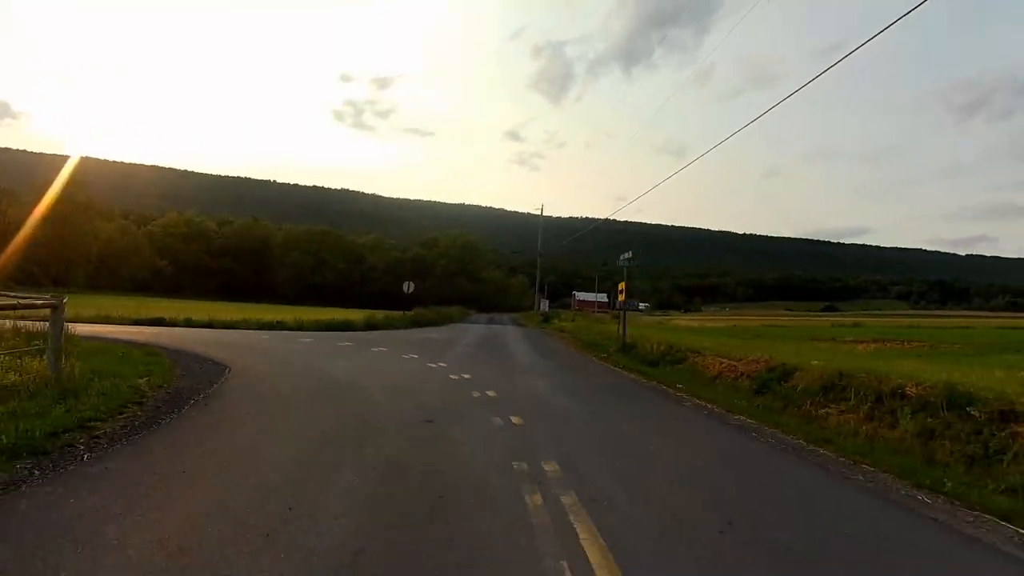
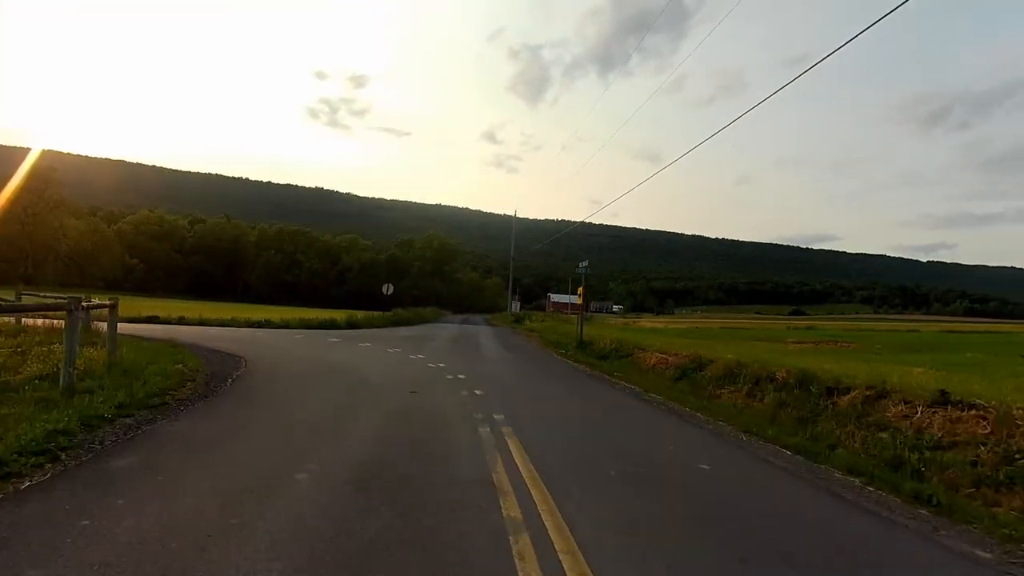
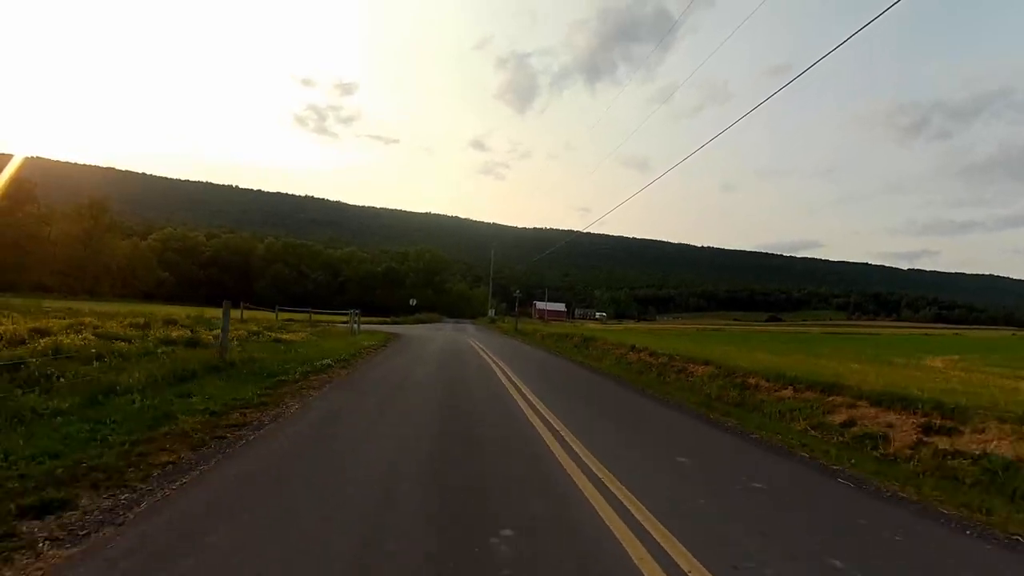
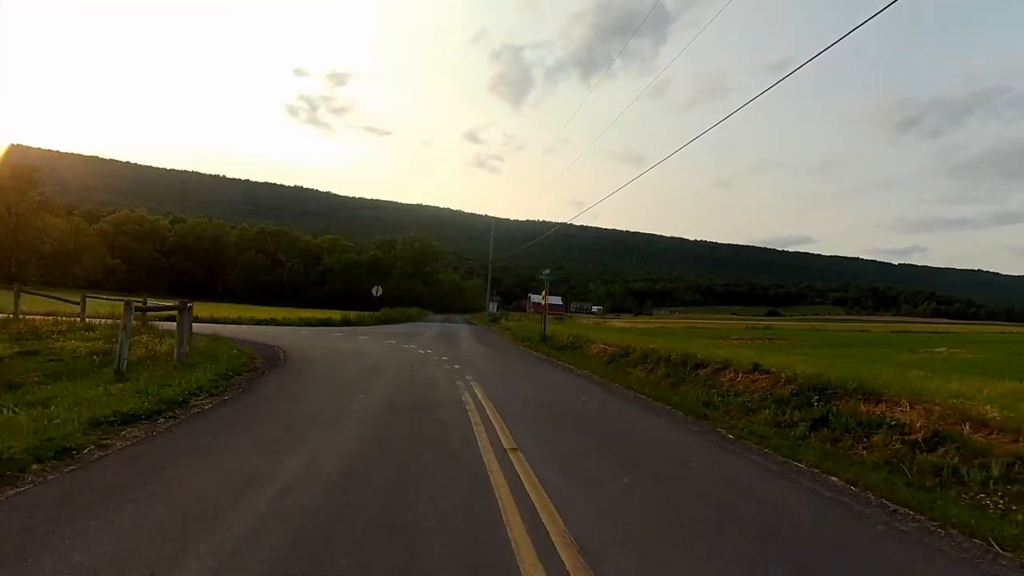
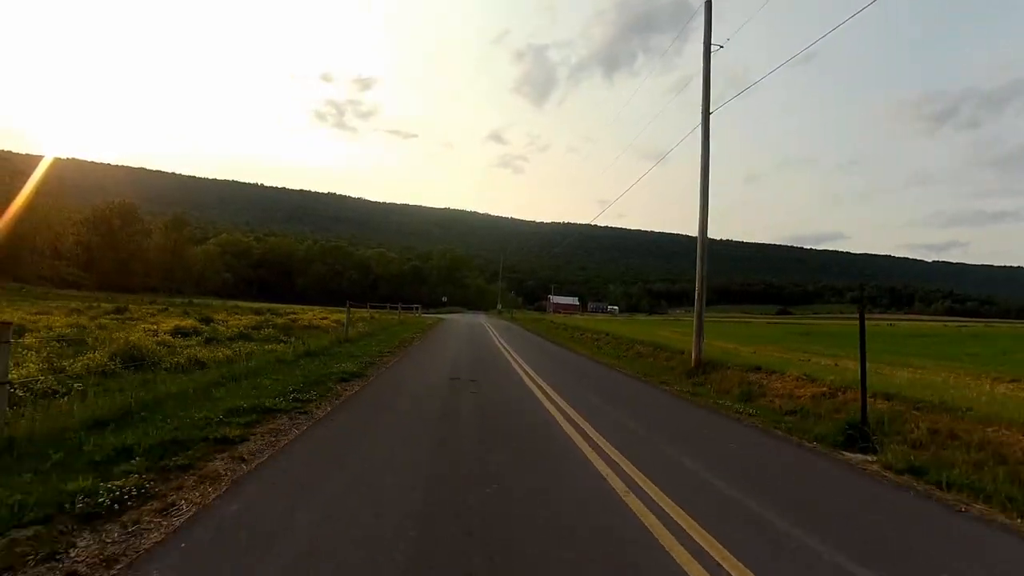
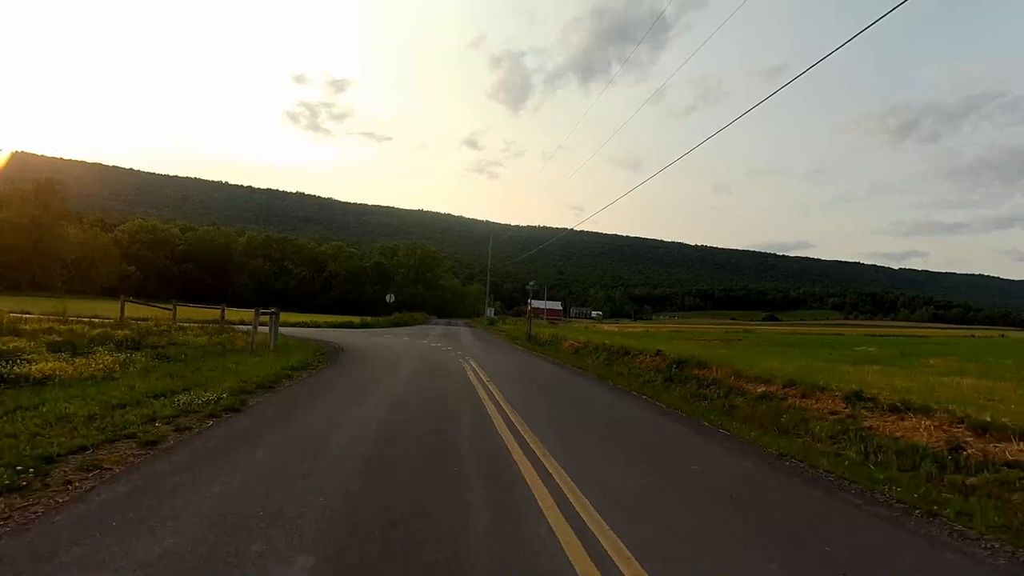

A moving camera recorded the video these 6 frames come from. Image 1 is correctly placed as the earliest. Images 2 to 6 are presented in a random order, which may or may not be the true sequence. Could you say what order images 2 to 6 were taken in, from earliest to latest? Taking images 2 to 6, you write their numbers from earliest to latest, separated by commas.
2, 4, 6, 3, 5
